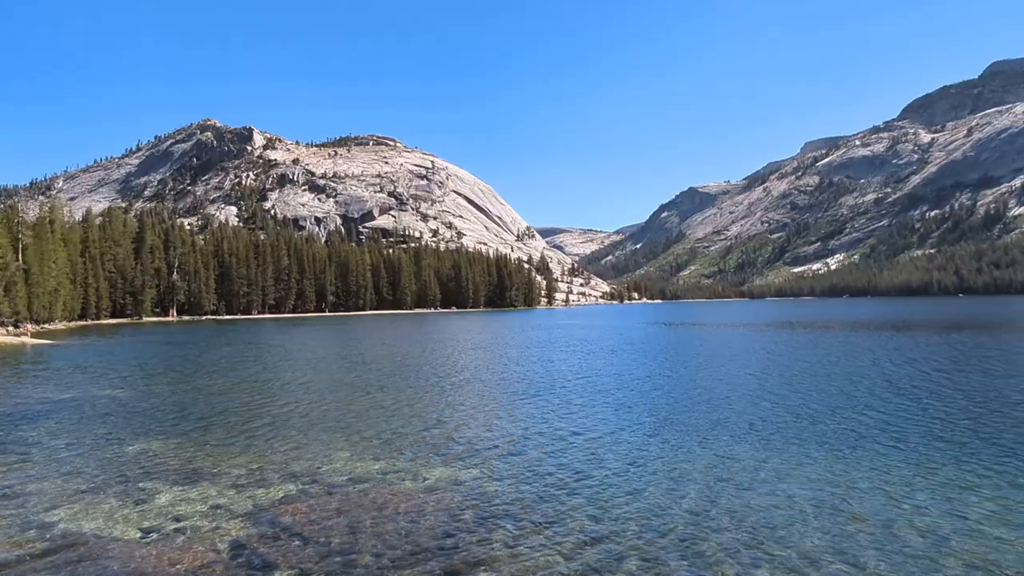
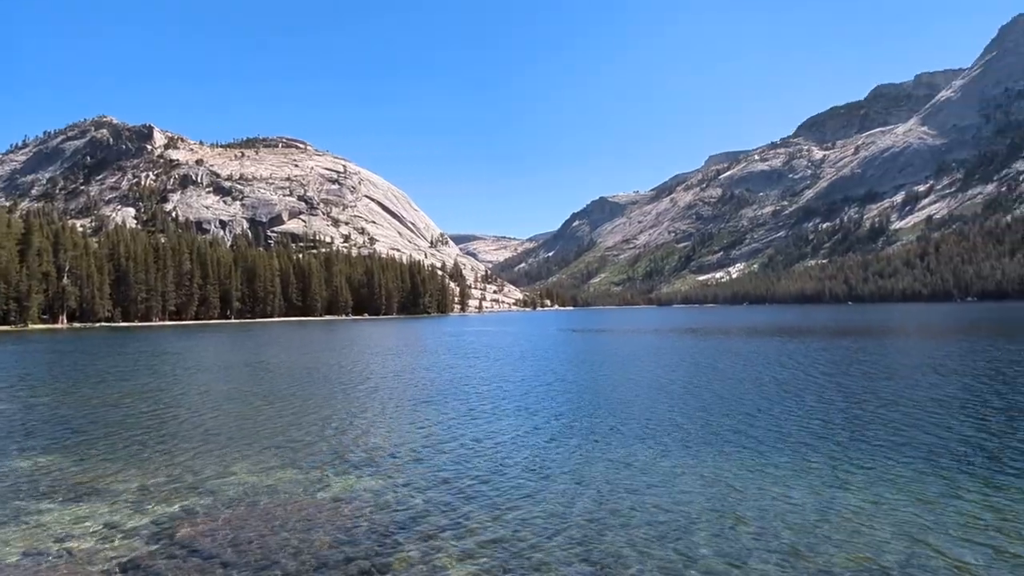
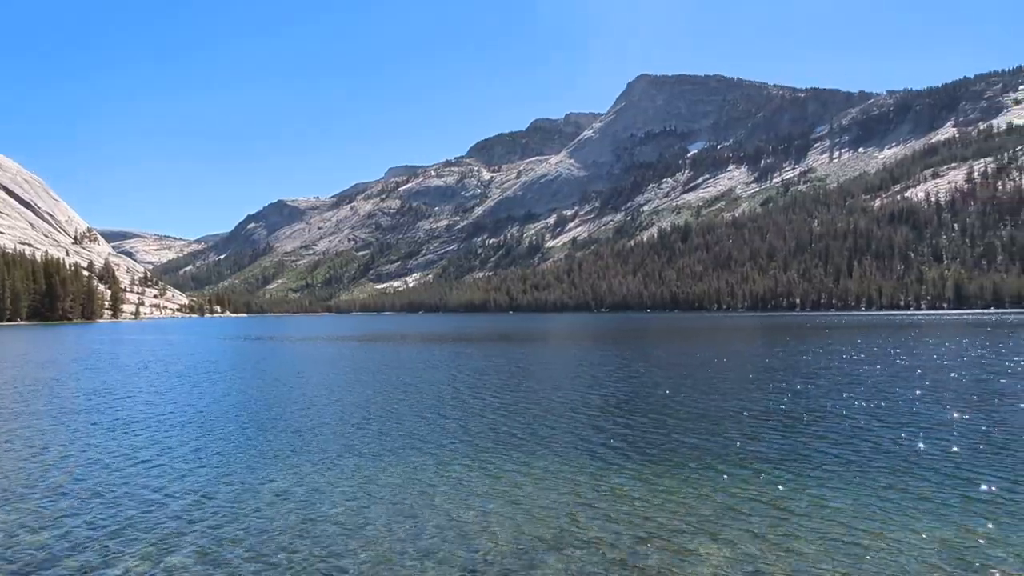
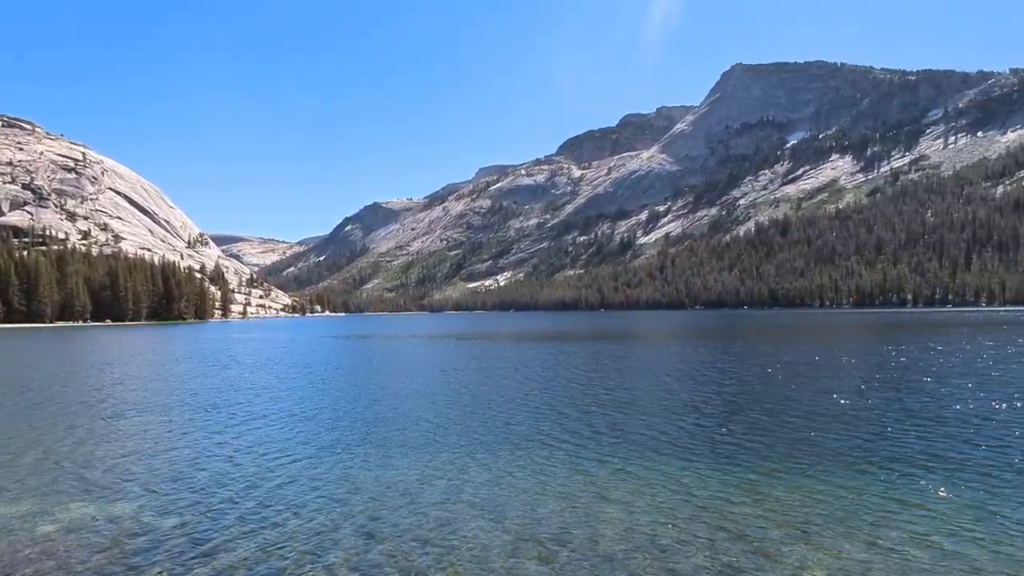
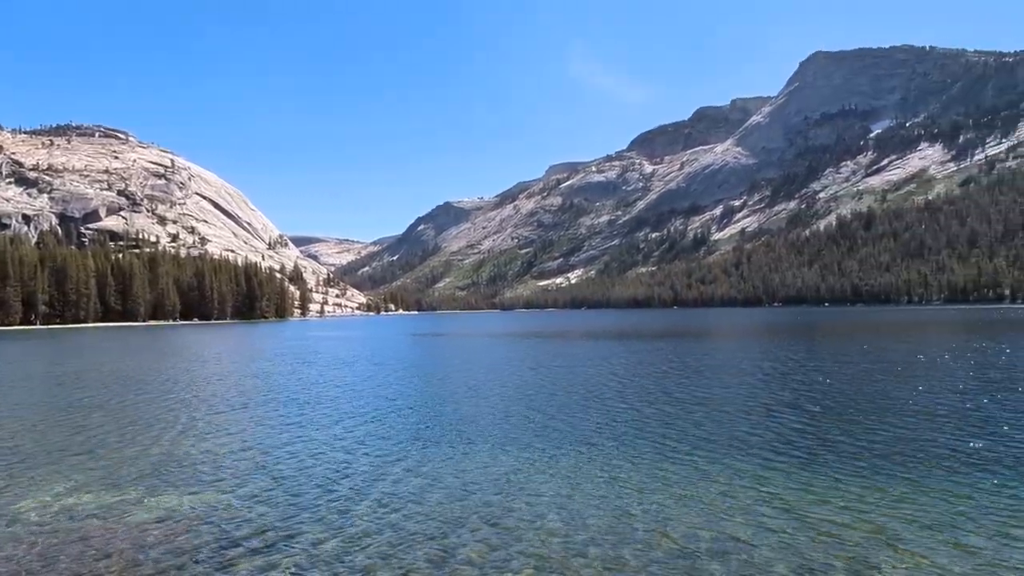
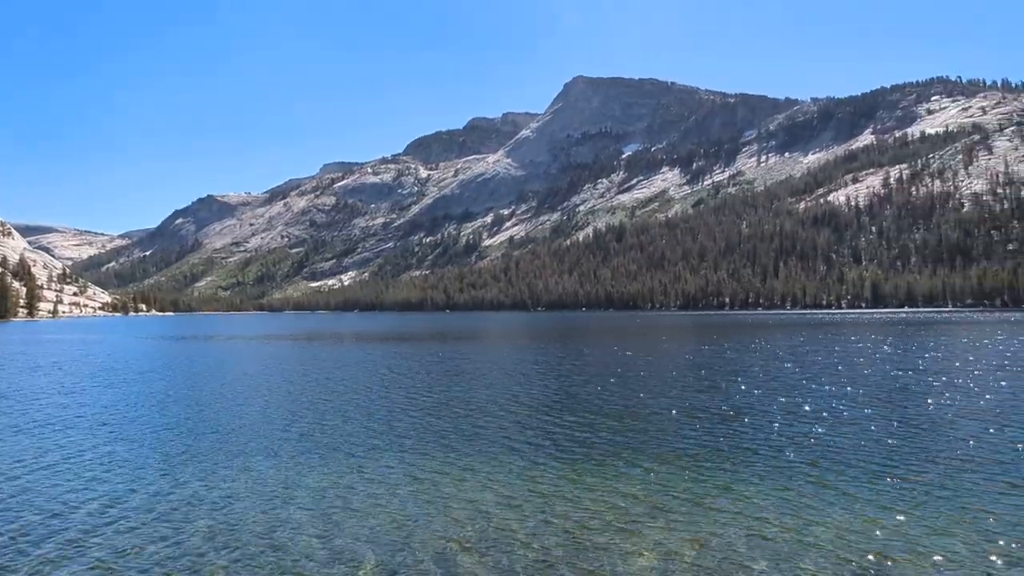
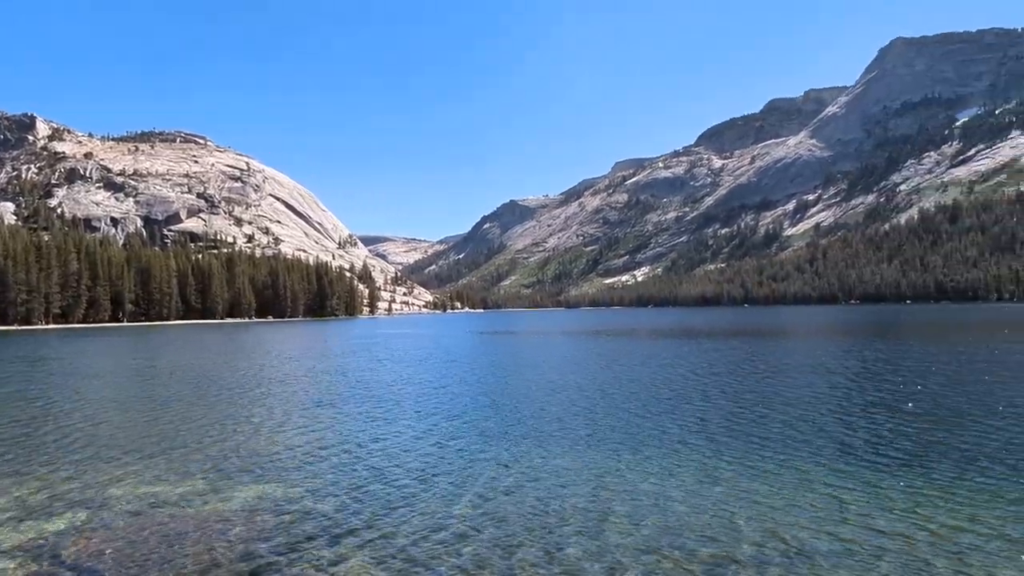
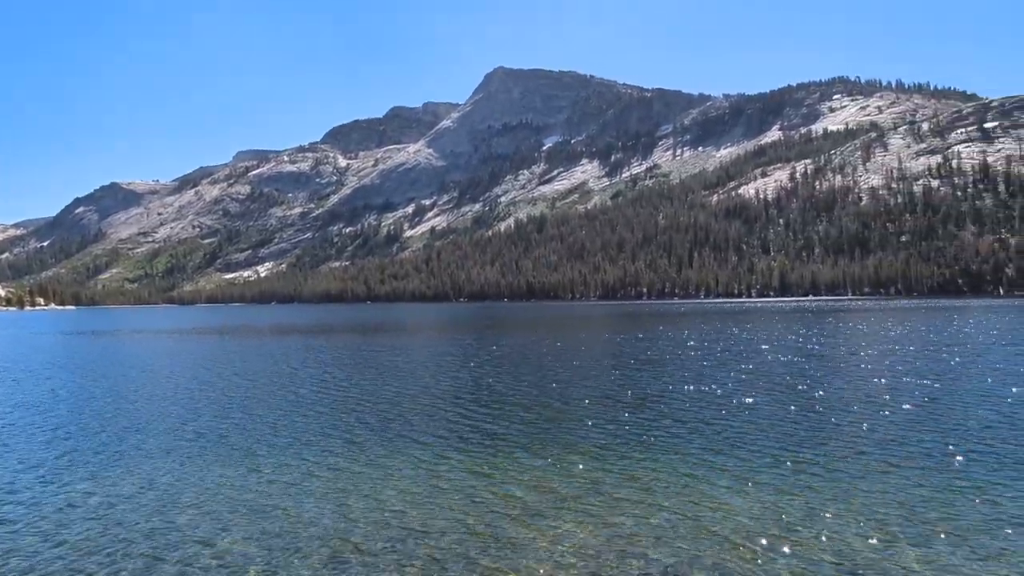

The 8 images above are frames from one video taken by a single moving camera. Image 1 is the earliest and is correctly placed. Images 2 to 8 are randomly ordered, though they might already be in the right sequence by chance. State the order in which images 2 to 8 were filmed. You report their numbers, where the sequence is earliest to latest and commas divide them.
2, 7, 5, 4, 3, 6, 8
